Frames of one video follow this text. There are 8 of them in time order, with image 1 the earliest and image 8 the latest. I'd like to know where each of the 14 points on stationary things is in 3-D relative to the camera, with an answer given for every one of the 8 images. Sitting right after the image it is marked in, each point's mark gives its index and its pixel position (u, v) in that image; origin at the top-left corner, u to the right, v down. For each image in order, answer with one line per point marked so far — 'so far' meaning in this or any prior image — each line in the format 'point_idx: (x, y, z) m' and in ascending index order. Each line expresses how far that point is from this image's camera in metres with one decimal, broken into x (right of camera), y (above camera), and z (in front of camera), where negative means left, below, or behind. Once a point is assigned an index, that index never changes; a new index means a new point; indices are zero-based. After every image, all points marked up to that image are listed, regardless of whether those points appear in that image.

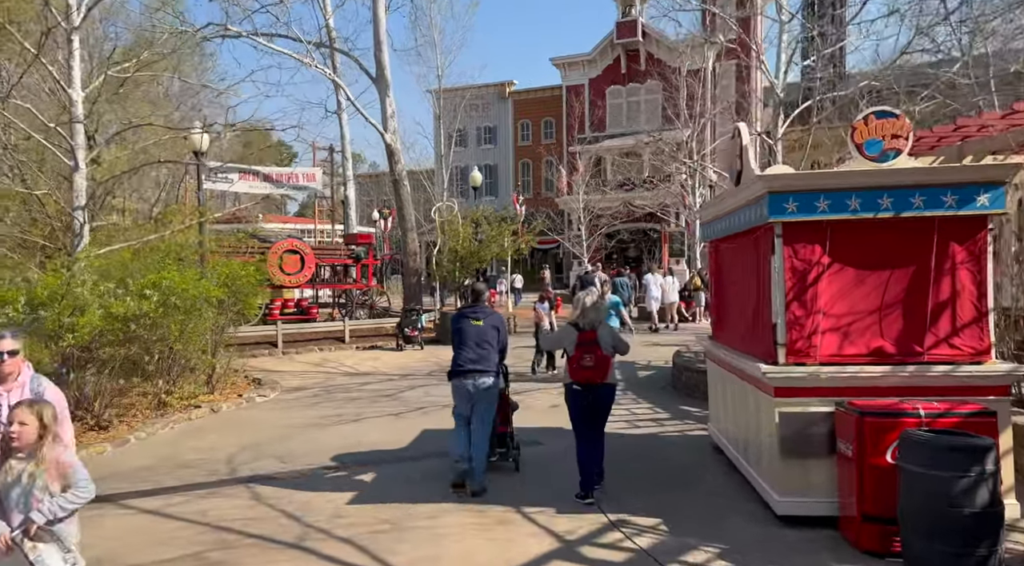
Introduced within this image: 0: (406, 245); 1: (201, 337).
0: (-2.5, +0.9, +19.7) m
1: (-4.1, -0.6, +11.2) m
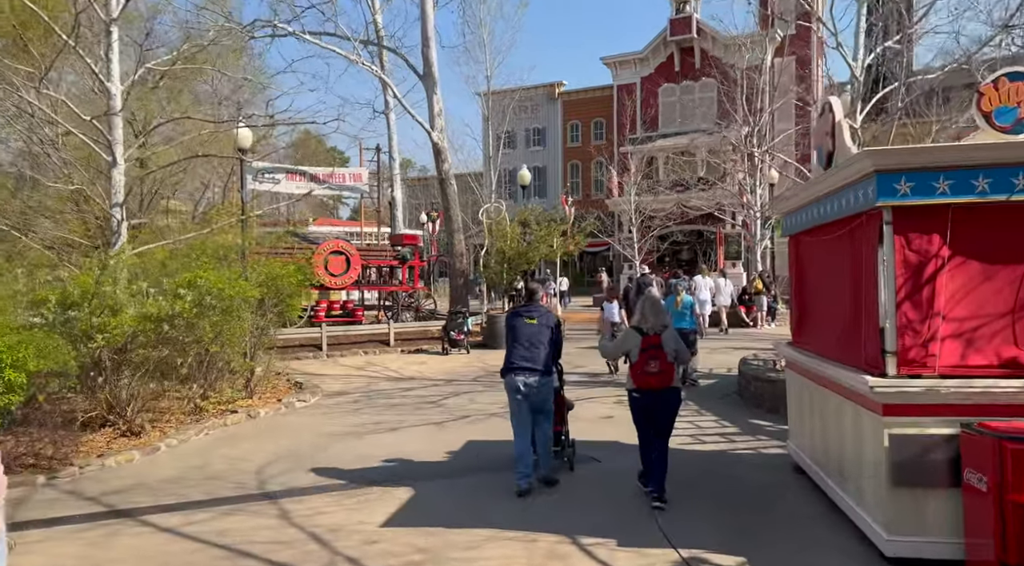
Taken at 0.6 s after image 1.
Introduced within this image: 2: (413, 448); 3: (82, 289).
0: (-1.4, +0.8, +19.1) m
1: (-3.5, -0.6, +10.7) m
2: (-0.9, -1.6, +9.3) m
3: (-4.3, -0.1, +8.9) m
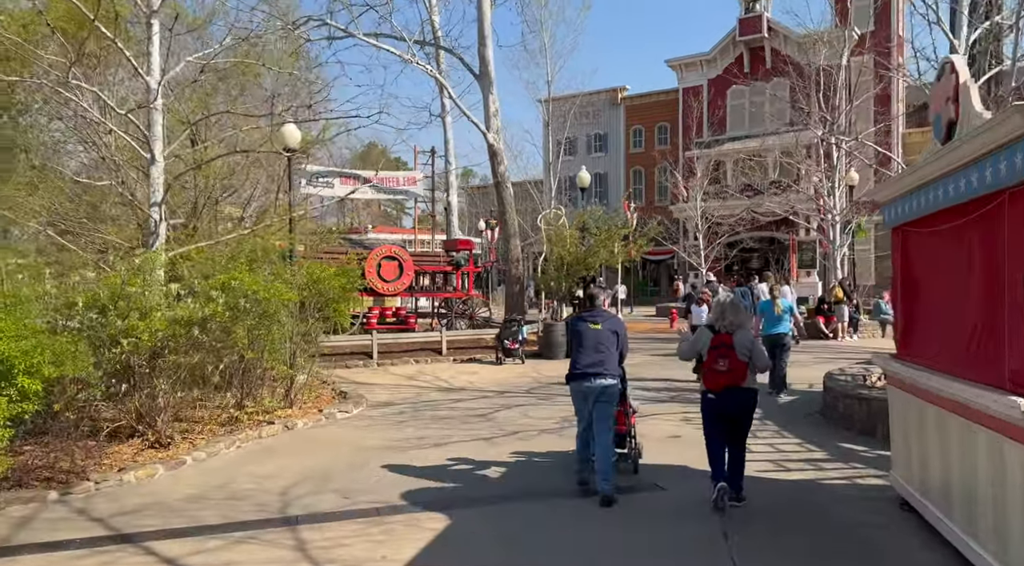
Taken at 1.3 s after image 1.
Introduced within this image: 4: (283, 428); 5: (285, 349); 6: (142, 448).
0: (-0.1, +0.7, +18.3) m
1: (-2.8, -0.7, +10.1) m
2: (-0.4, -1.7, +8.5) m
3: (-3.8, -0.1, +8.3) m
4: (-2.6, -1.6, +9.6) m
5: (-2.8, -0.8, +10.4) m
6: (-3.8, -1.7, +8.6) m
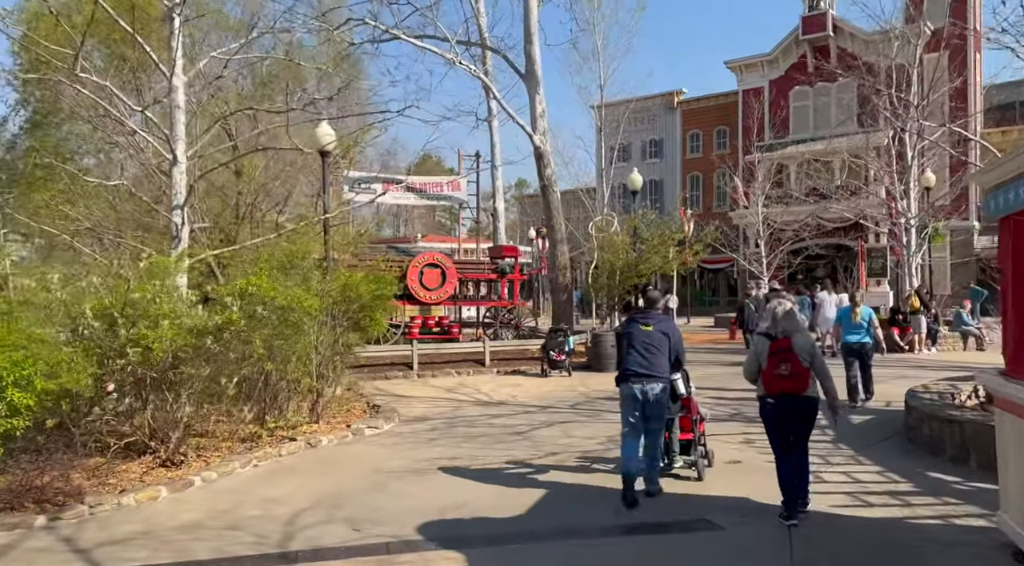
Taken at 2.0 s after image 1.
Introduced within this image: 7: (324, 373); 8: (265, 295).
0: (+0.9, +0.5, +17.5) m
1: (-2.4, -0.7, +9.5) m
2: (0.0, -1.7, +7.7) m
3: (-3.5, -0.1, +7.7) m
4: (-2.2, -1.7, +8.9) m
5: (-2.4, -0.9, +9.8) m
6: (-3.4, -1.7, +8.0) m
7: (-2.3, -1.0, +9.9) m
8: (-2.5, -0.1, +8.6) m
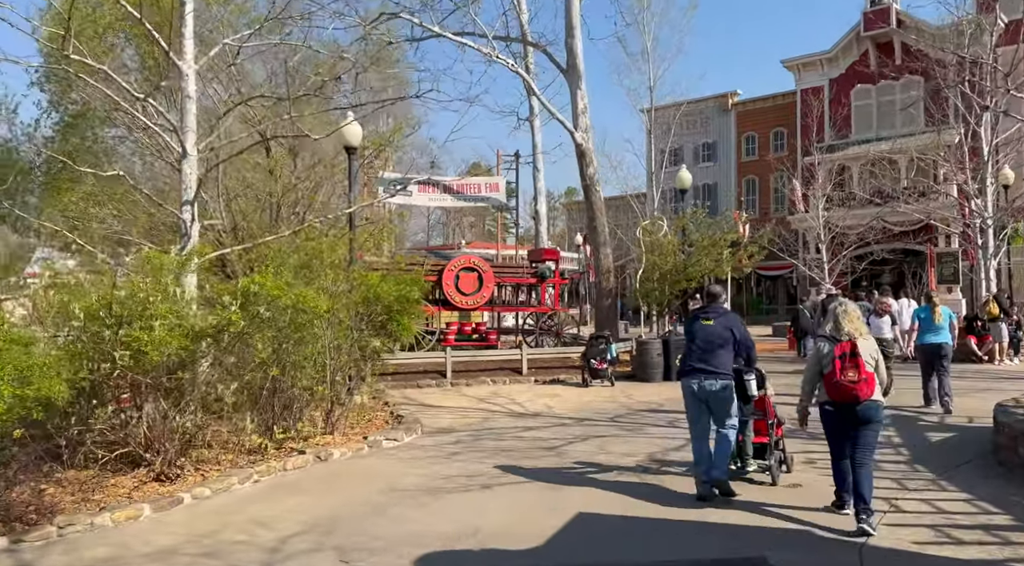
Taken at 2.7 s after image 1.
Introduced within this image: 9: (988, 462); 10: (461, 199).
0: (+1.7, +0.4, +16.6) m
1: (-2.0, -0.7, +8.7) m
2: (+0.2, -1.7, +6.8) m
3: (-3.2, -0.1, +7.1) m
4: (-1.9, -1.7, +8.2) m
5: (-2.0, -0.9, +9.1) m
6: (-3.2, -1.7, +7.3) m
7: (-1.9, -1.0, +9.2) m
8: (-2.3, -0.1, +7.9) m
9: (+3.8, -1.4, +6.8) m
10: (-1.1, +1.8, +17.4) m
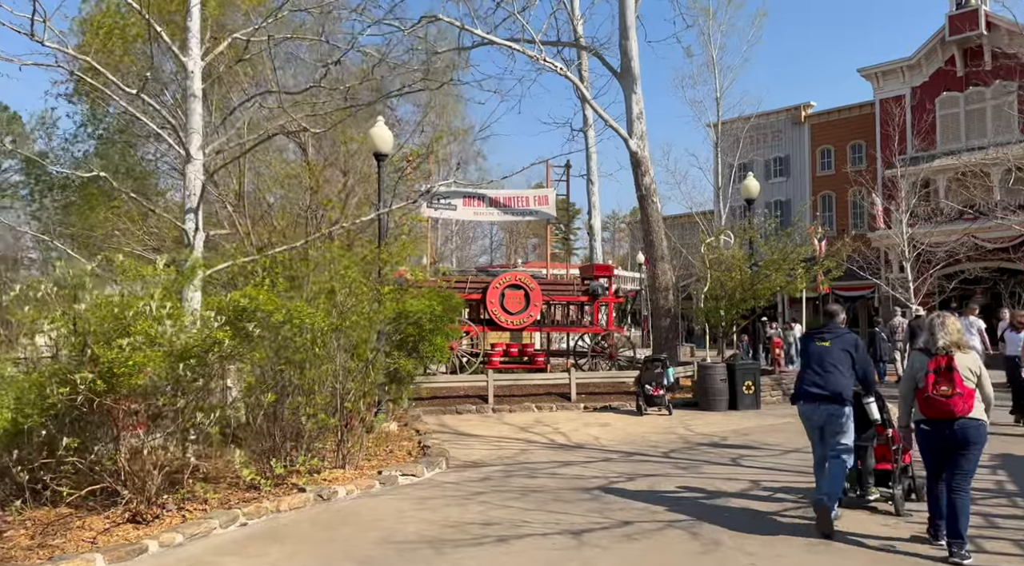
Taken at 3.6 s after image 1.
0: (+2.7, +0.1, +15.3) m
1: (-1.7, -0.9, +7.8) m
2: (+0.3, -1.7, +5.6) m
3: (-3.1, -0.2, +6.3) m
4: (-1.7, -1.8, +7.2) m
5: (-1.7, -1.0, +8.1) m
6: (-3.0, -1.8, +6.5) m
7: (-1.6, -1.2, +8.2) m
8: (-2.0, -0.2, +6.9) m
9: (+3.9, -1.5, +5.3) m
10: (-0.1, +1.4, +16.4) m
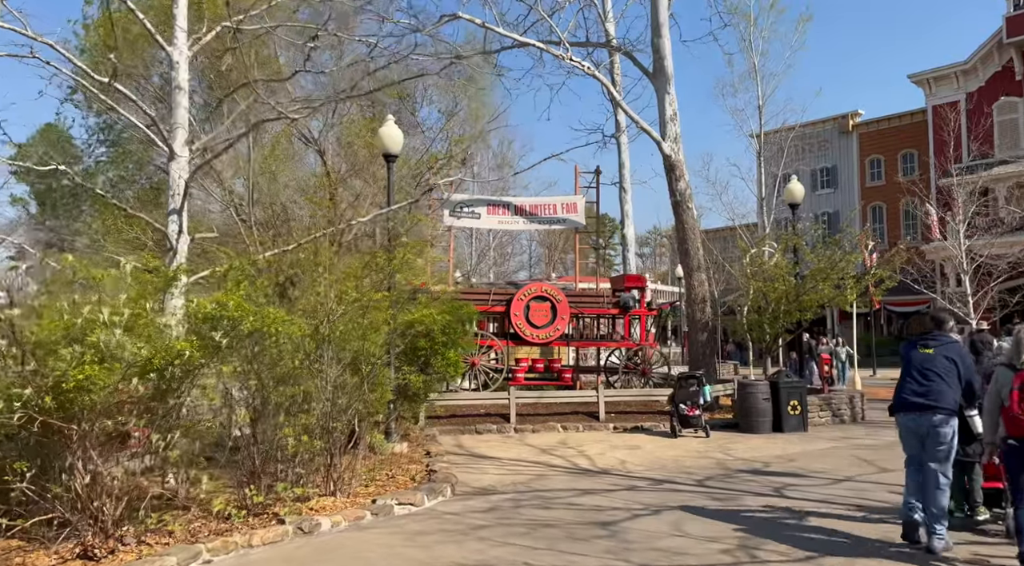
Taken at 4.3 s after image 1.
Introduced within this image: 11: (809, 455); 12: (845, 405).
0: (+3.1, -0.1, +14.3) m
1: (-1.7, -0.9, +7.0) m
2: (+0.3, -1.7, +4.7) m
3: (-3.1, -0.2, +5.6) m
4: (-1.6, -1.9, +6.3) m
5: (-1.6, -1.1, +7.3) m
6: (-3.0, -1.9, +5.7) m
7: (-1.5, -1.3, +7.4) m
8: (-2.0, -0.3, +6.2) m
9: (+3.9, -1.5, +4.2) m
10: (+0.4, +1.1, +15.6) m
11: (+3.5, -2.0, +9.9) m
12: (+5.2, -1.9, +13.1) m
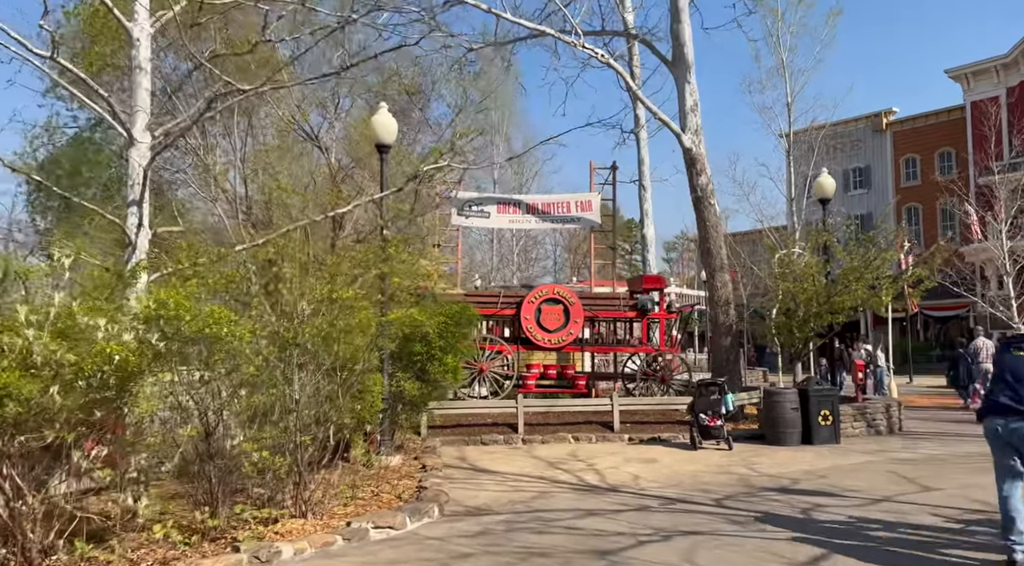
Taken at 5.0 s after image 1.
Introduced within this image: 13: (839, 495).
0: (+3.3, -0.1, +13.4) m
1: (-1.7, -0.9, +6.3) m
2: (+0.1, -1.7, +3.9) m
3: (-3.2, -0.2, +4.9) m
4: (-1.7, -1.8, +5.6) m
5: (-1.7, -1.0, +6.6) m
6: (-3.1, -1.8, +5.0) m
7: (-1.5, -1.2, +6.7) m
8: (-2.1, -0.2, +5.5) m
9: (+3.7, -1.4, +3.3) m
10: (+0.7, +1.1, +14.8) m
11: (+3.5, -2.0, +8.9) m
12: (+5.3, -1.9, +12.1) m
13: (+3.0, -1.9, +7.7) m
